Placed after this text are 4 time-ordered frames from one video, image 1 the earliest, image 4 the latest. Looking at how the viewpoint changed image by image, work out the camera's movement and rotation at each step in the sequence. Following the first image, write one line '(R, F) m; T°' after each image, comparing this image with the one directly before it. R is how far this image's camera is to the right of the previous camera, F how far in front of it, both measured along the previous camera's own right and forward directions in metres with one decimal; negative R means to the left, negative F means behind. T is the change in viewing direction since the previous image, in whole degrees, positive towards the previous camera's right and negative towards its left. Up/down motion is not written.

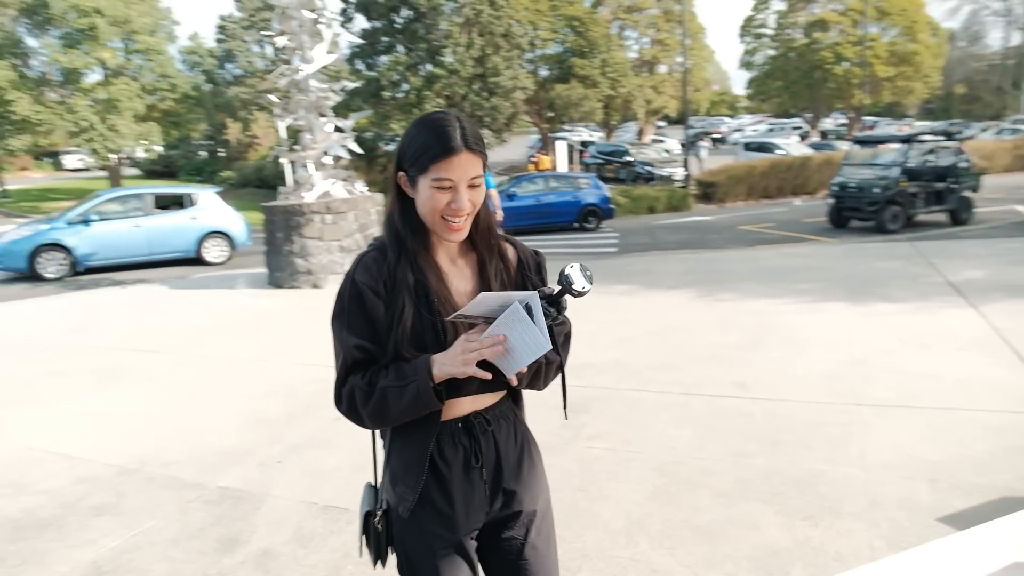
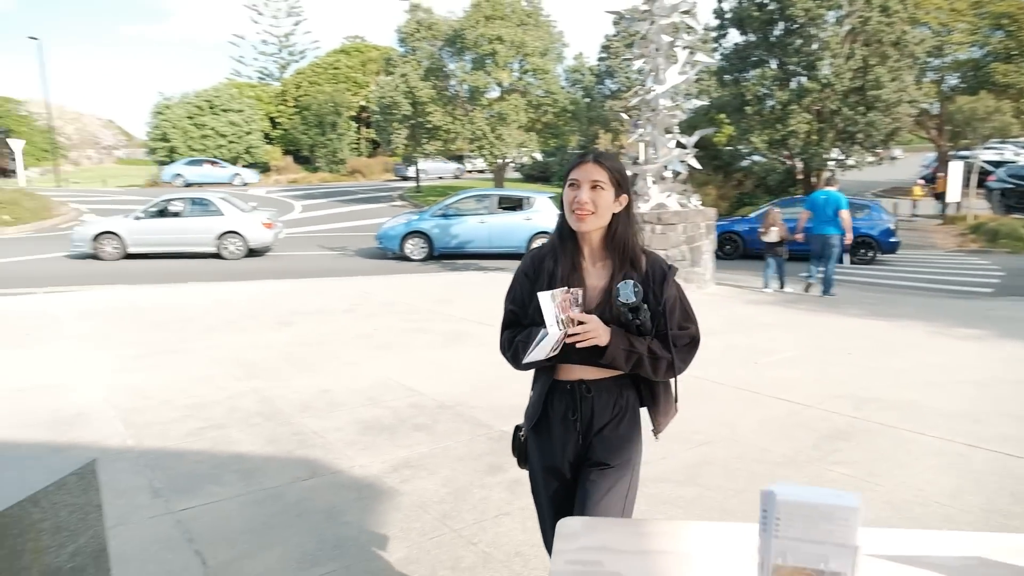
(+0.7, -0.6) m; -26°
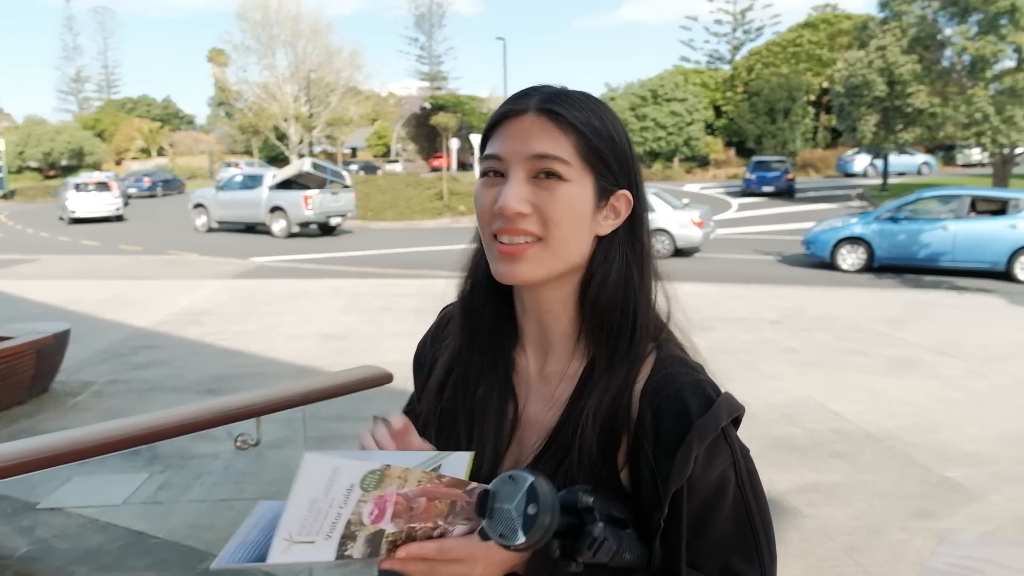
(-0.8, +0.3) m; -26°
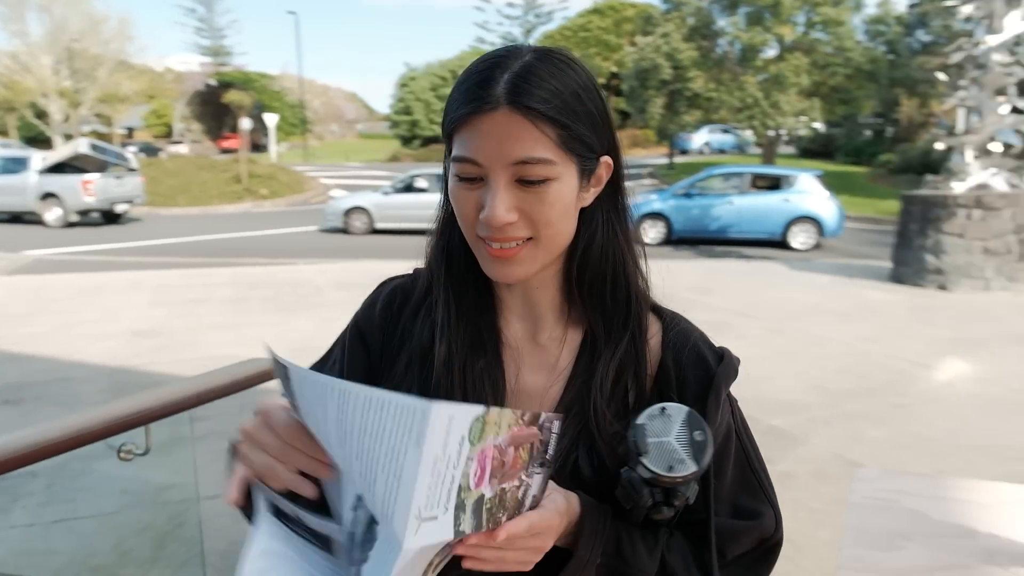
(-0.3, +0.1) m; +15°
